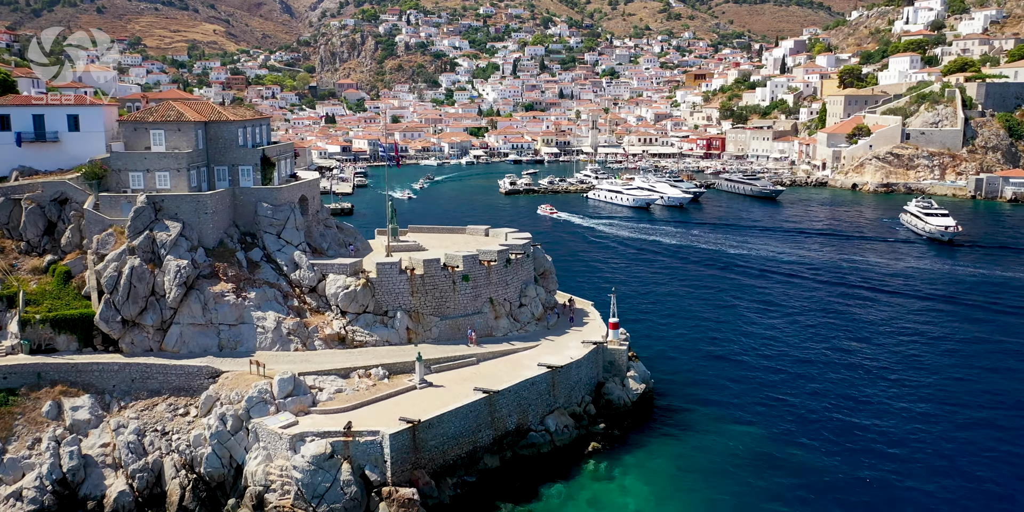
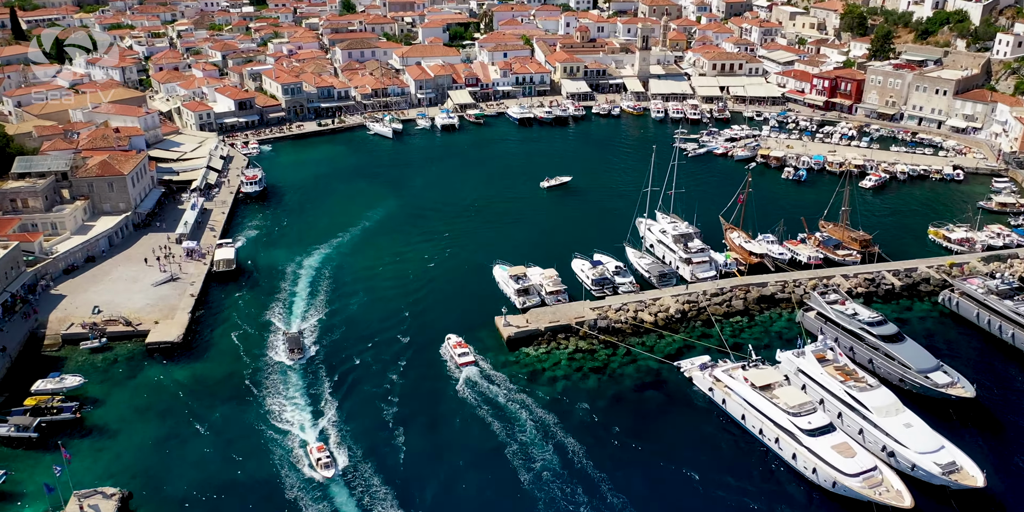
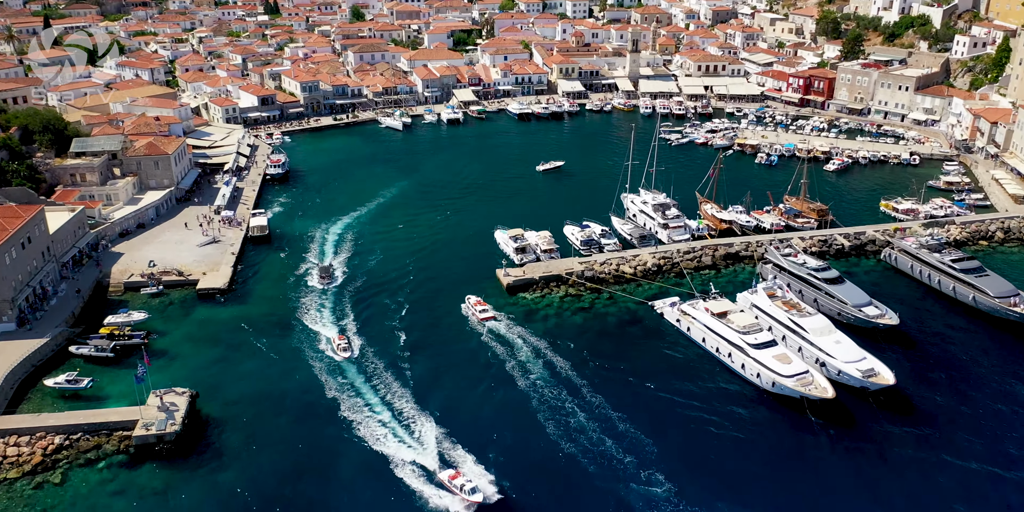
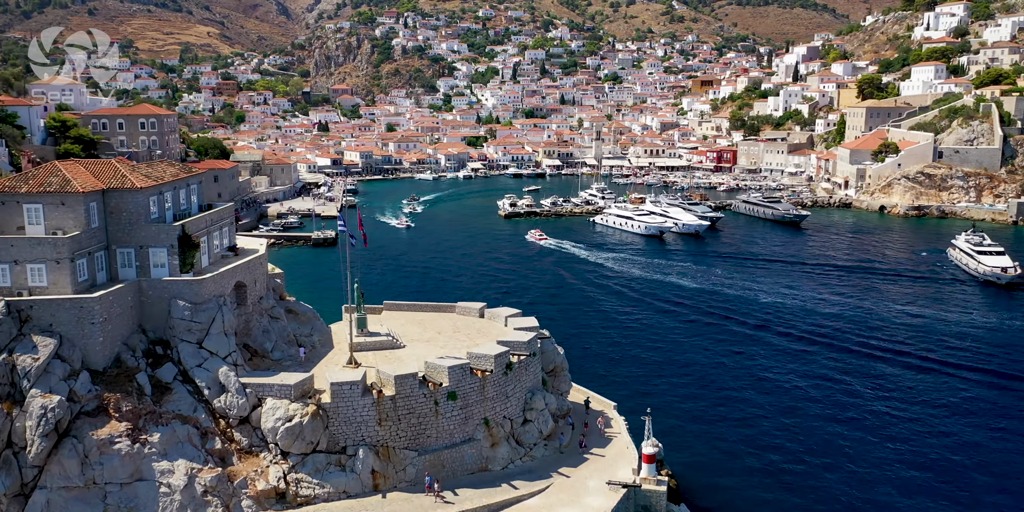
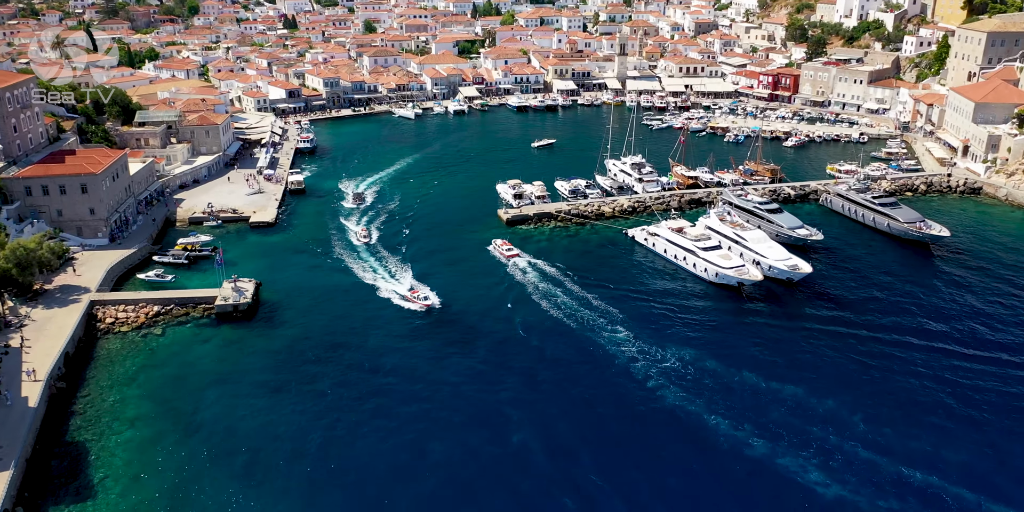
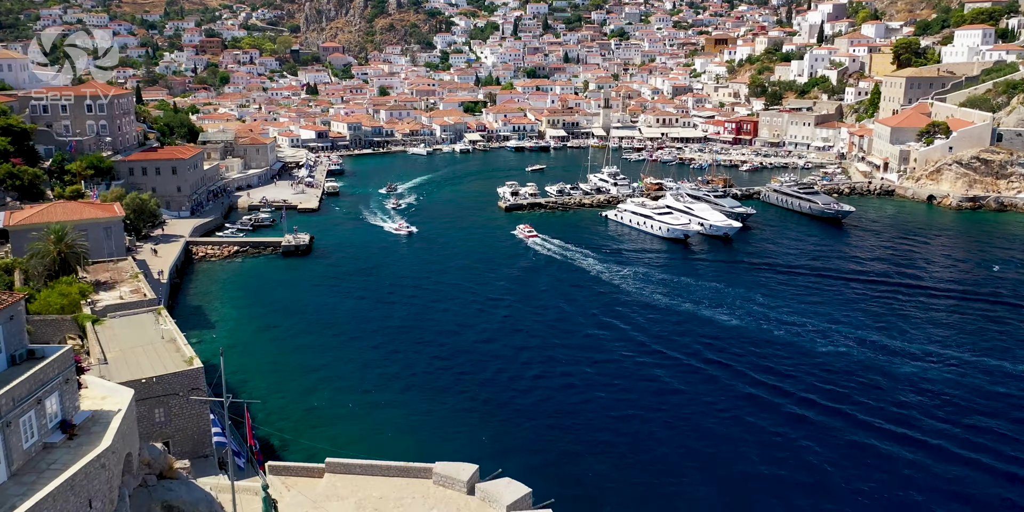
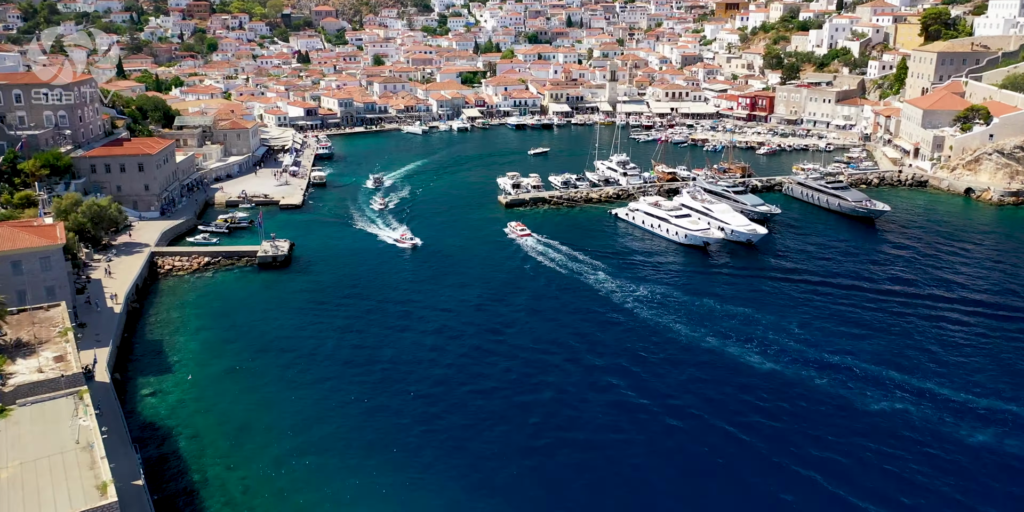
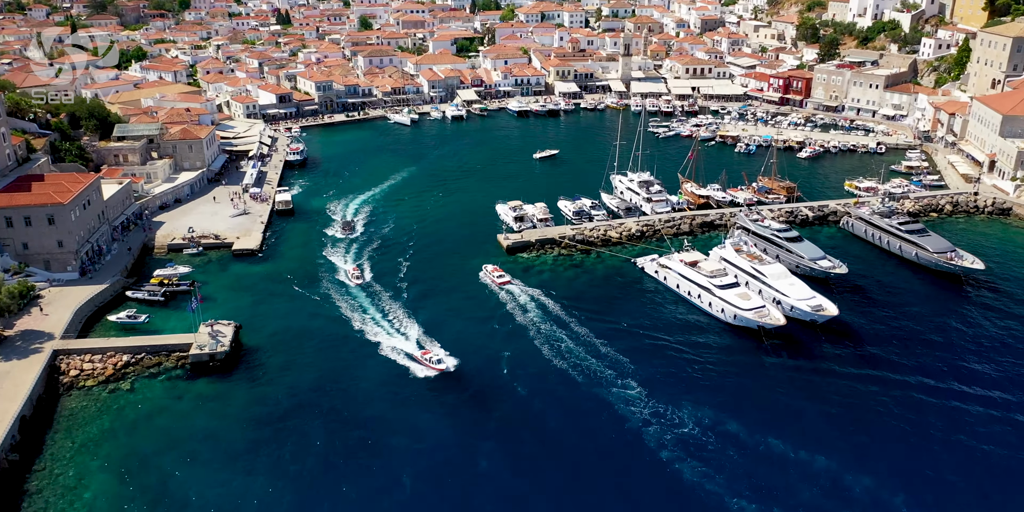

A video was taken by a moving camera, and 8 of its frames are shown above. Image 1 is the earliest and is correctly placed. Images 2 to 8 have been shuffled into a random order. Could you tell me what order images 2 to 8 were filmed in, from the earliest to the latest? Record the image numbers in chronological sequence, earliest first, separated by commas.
4, 6, 7, 5, 8, 3, 2
